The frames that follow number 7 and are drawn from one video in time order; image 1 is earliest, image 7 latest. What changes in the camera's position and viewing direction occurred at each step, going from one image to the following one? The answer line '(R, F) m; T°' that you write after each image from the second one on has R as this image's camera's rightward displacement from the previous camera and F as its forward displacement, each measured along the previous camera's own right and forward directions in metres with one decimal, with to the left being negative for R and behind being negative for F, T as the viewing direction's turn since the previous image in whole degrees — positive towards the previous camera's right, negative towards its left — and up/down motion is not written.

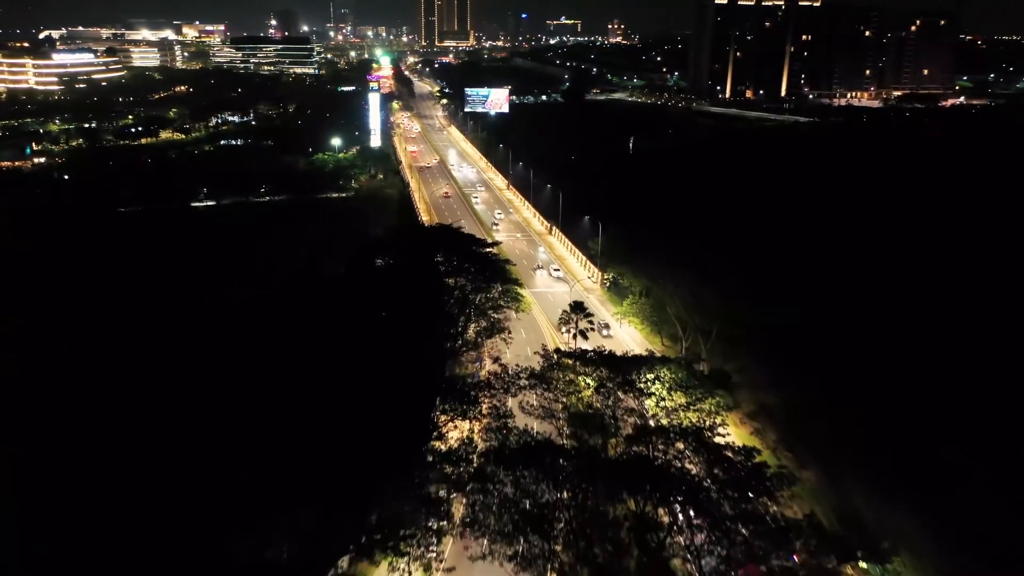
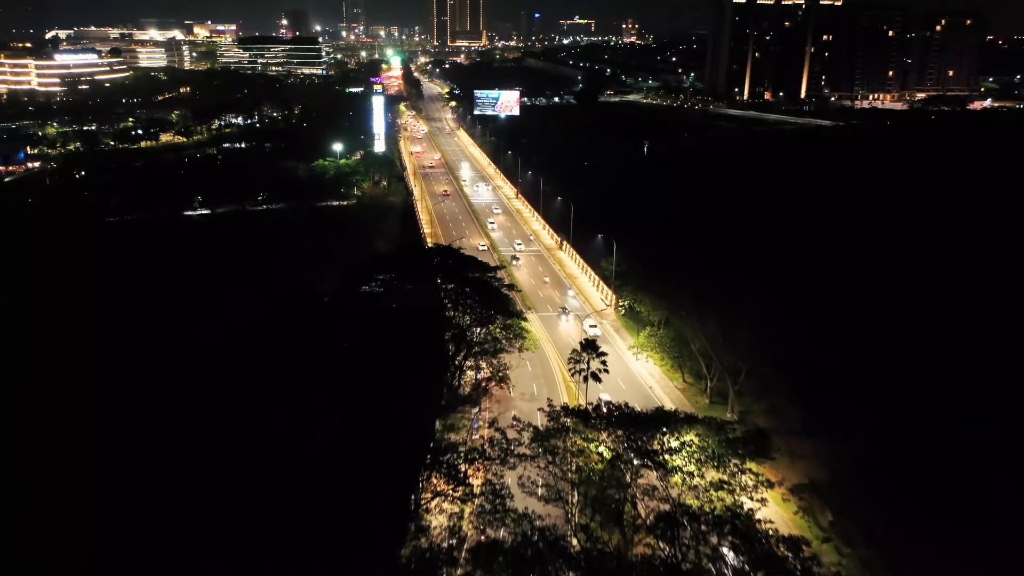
(+0.2, +2.5) m; -1°
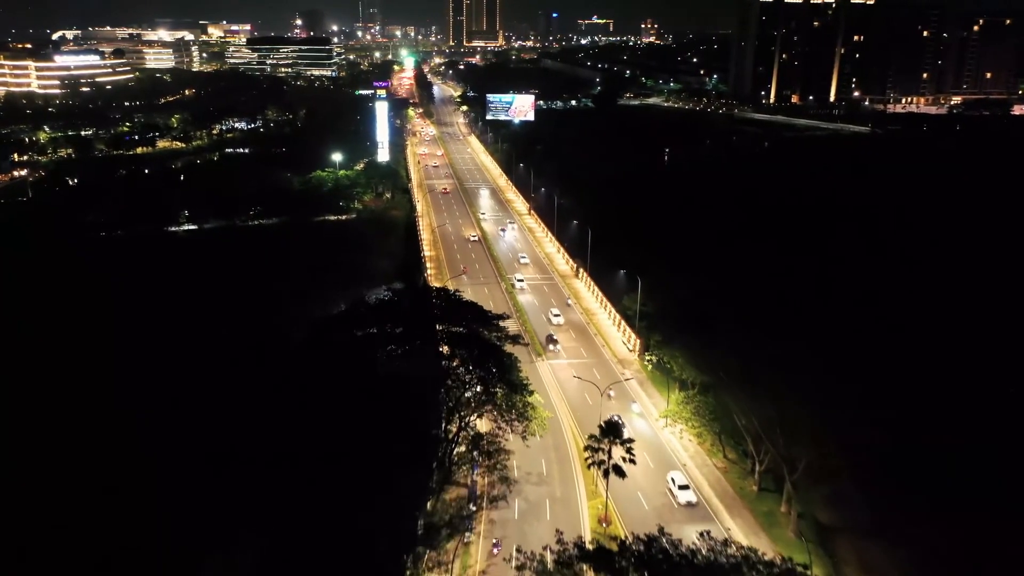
(+0.3, +3.9) m; -1°
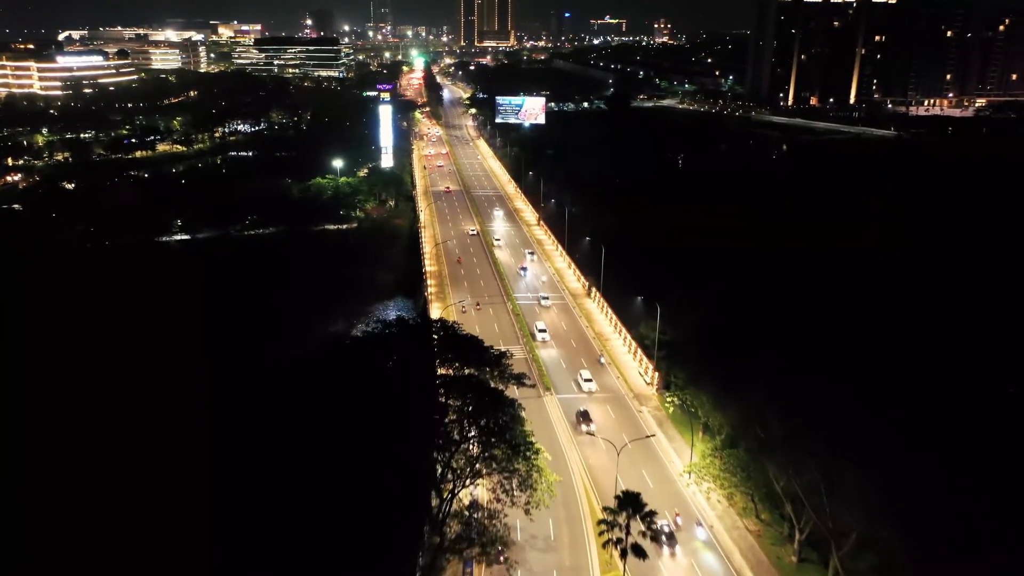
(+0.1, +2.3) m; -1°
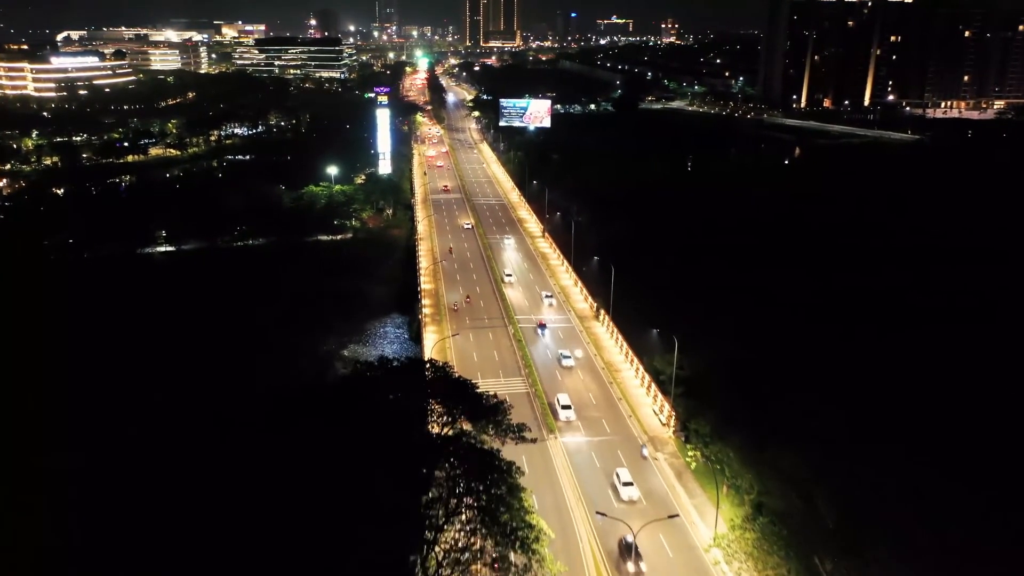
(+0.2, +2.3) m; 0°
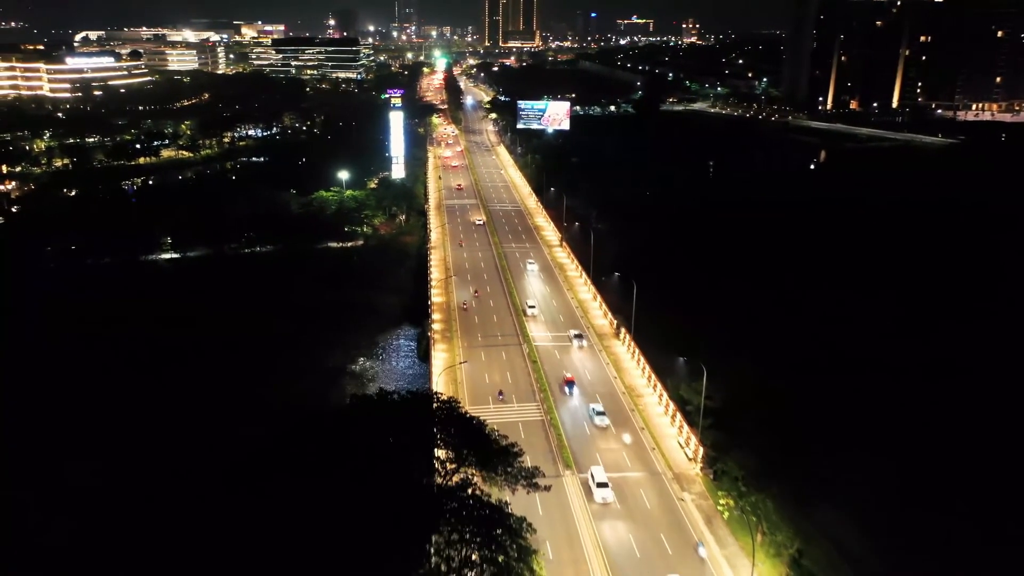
(+0.1, +1.6) m; -1°
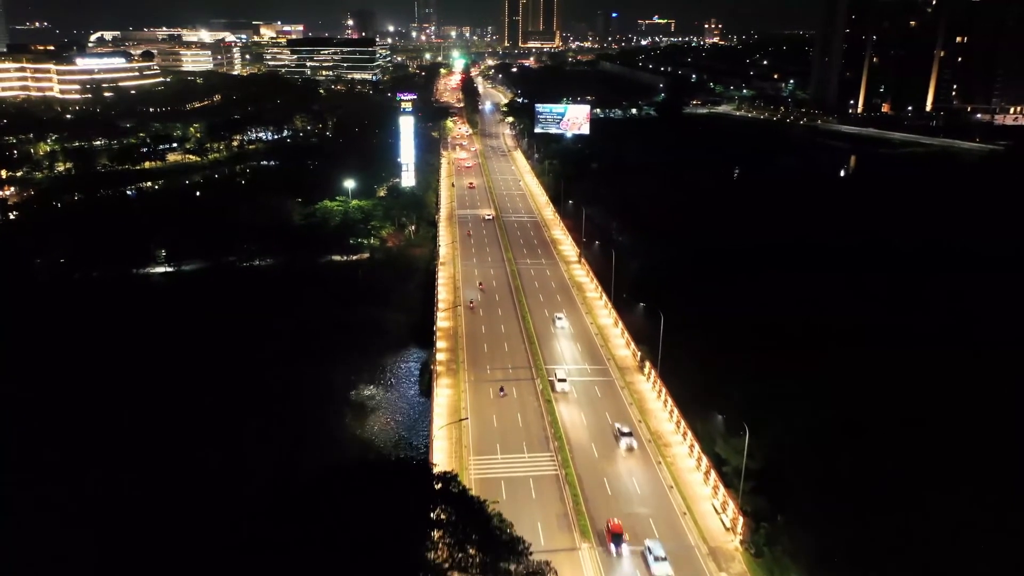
(+0.1, +2.5) m; -1°
